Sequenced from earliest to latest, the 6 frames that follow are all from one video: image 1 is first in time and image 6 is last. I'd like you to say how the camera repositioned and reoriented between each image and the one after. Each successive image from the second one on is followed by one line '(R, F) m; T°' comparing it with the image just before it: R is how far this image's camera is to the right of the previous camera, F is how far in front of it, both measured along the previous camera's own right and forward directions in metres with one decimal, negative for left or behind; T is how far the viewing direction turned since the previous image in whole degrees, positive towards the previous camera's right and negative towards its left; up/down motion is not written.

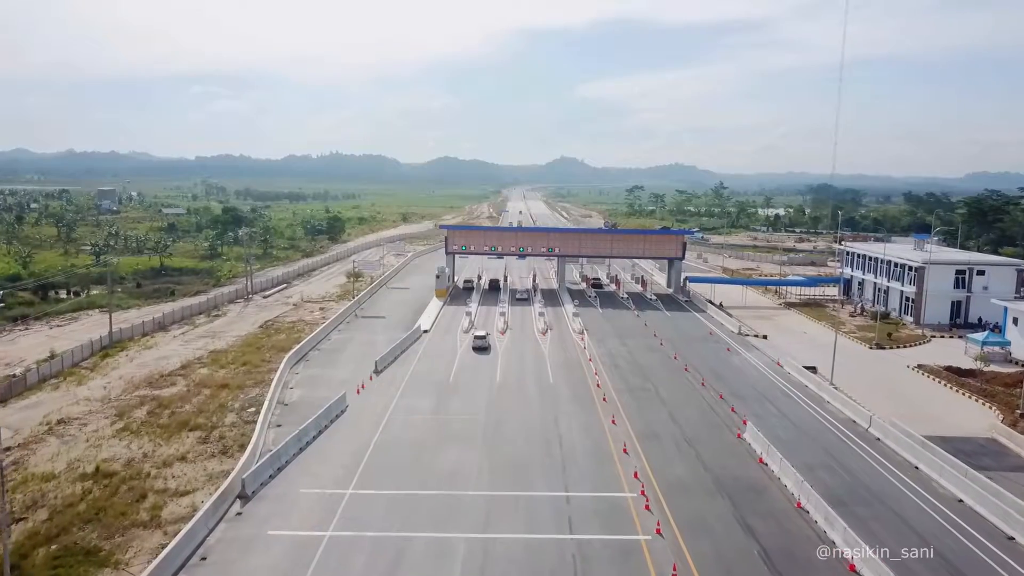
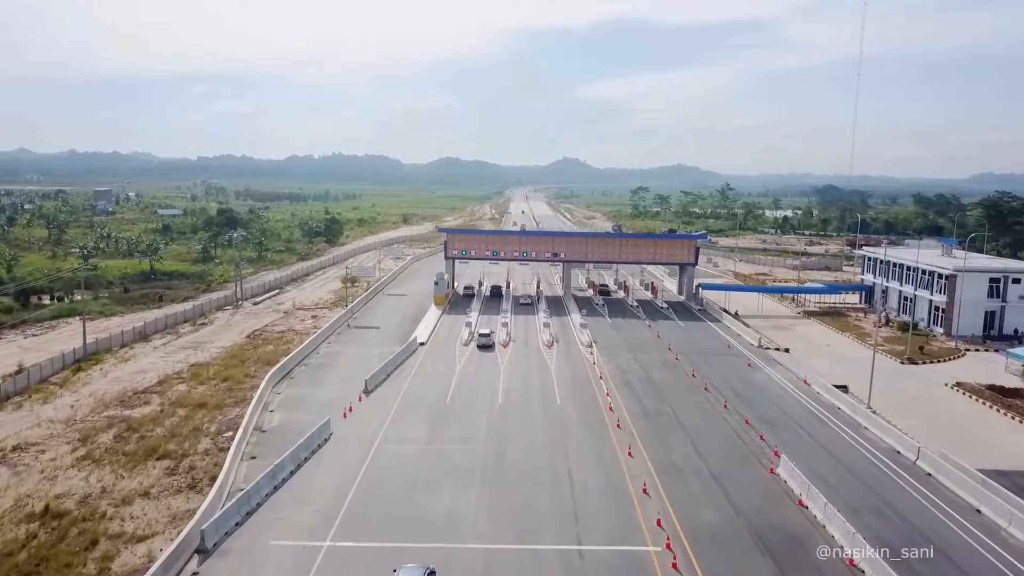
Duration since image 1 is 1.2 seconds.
(-0.1, +3.2) m; 0°
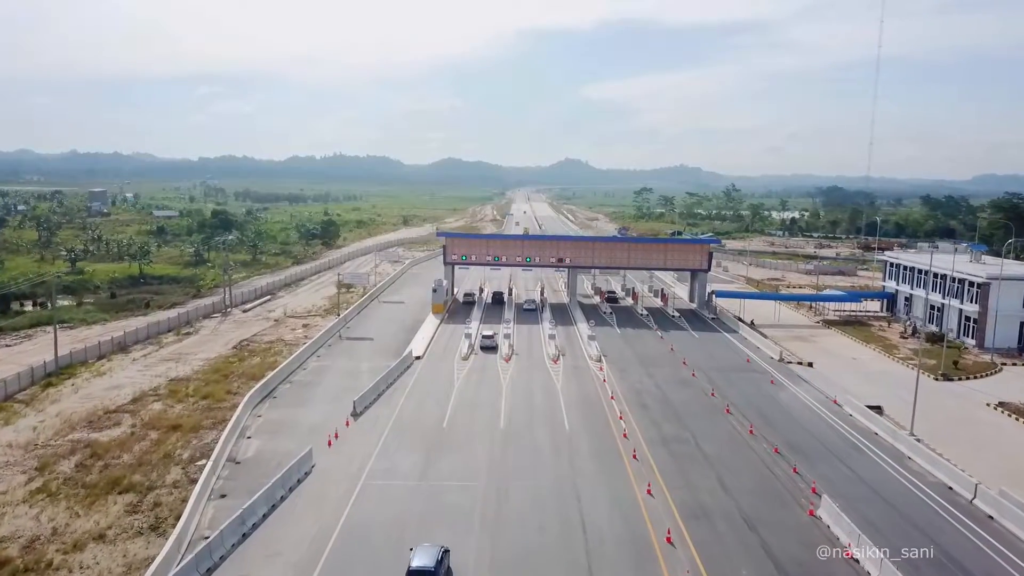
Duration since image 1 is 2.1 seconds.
(-0.1, +3.0) m; 0°
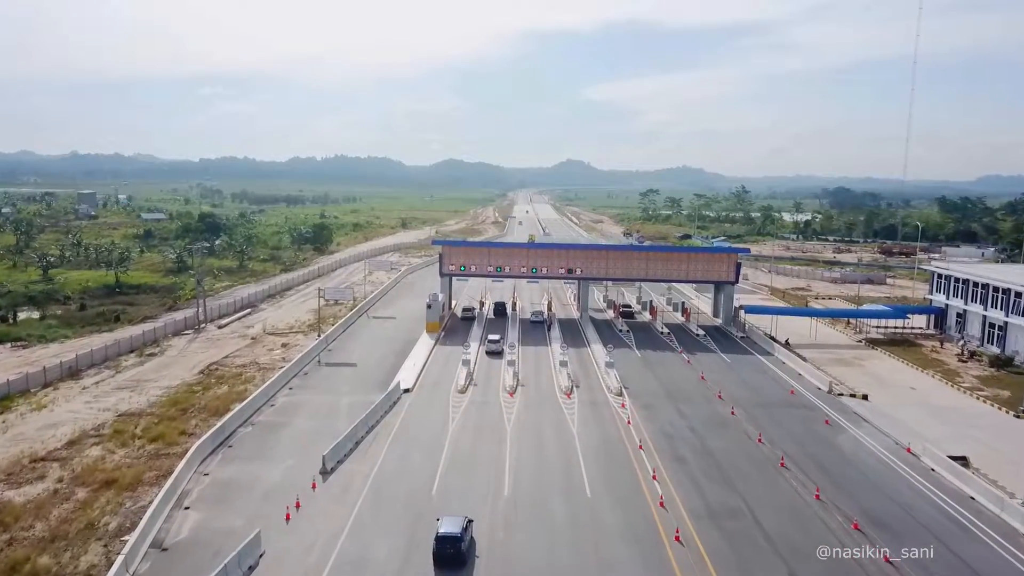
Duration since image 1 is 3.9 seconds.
(-0.2, +5.7) m; 0°
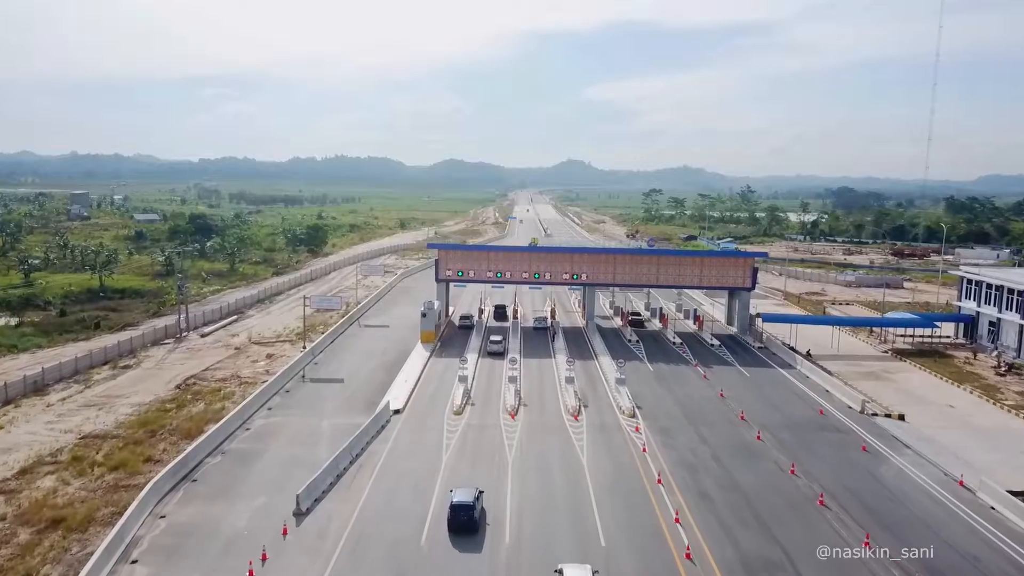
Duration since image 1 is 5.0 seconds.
(0.0, +3.1) m; 0°
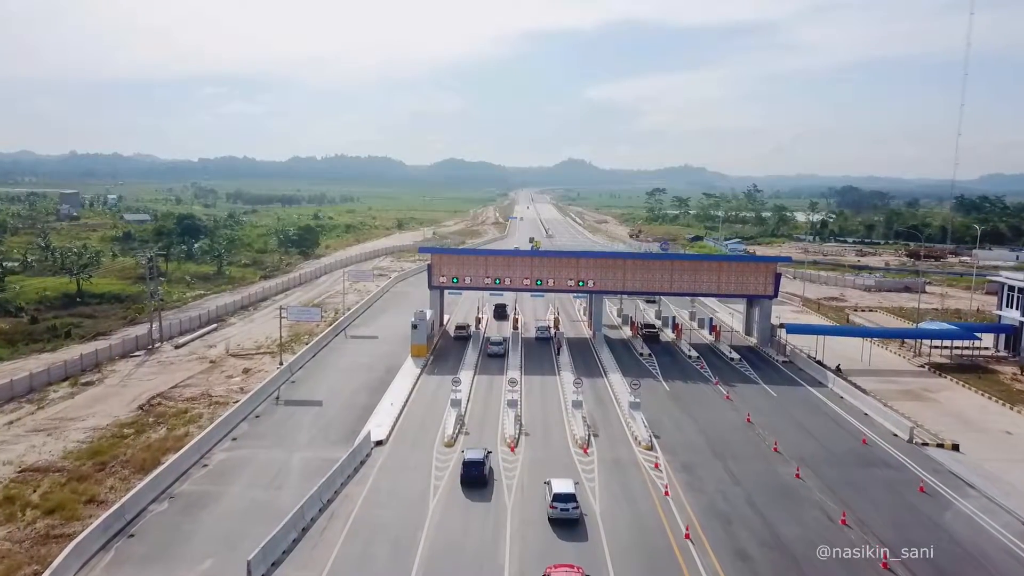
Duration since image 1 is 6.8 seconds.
(0.0, +3.8) m; 0°
